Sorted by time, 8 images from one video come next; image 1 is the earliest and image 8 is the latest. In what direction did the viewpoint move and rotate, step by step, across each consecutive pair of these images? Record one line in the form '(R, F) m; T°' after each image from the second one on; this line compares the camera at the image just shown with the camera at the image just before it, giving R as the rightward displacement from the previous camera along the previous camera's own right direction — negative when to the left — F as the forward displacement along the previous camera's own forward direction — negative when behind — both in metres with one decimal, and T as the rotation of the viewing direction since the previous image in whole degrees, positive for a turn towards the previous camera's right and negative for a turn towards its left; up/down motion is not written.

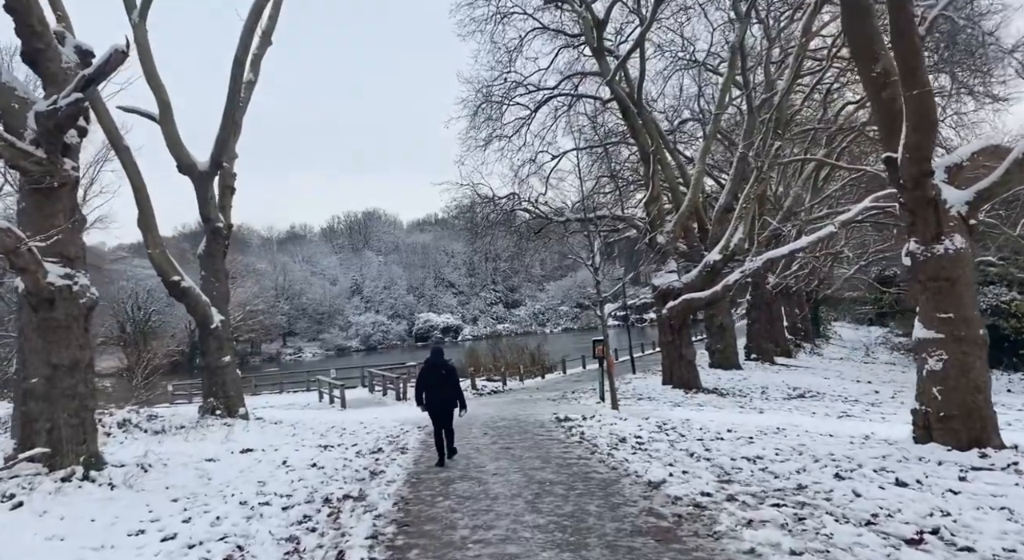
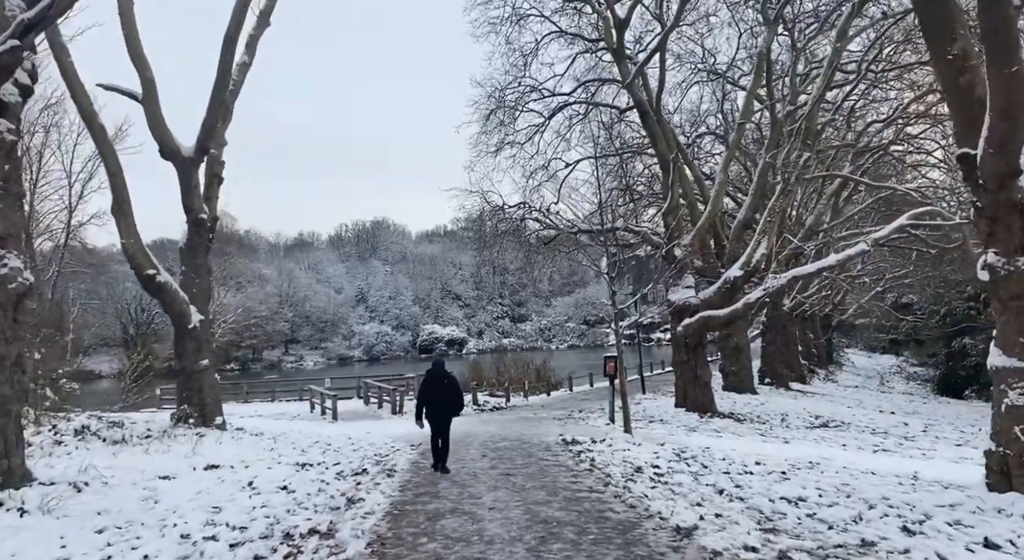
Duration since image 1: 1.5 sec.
(0.0, +0.9) m; -1°
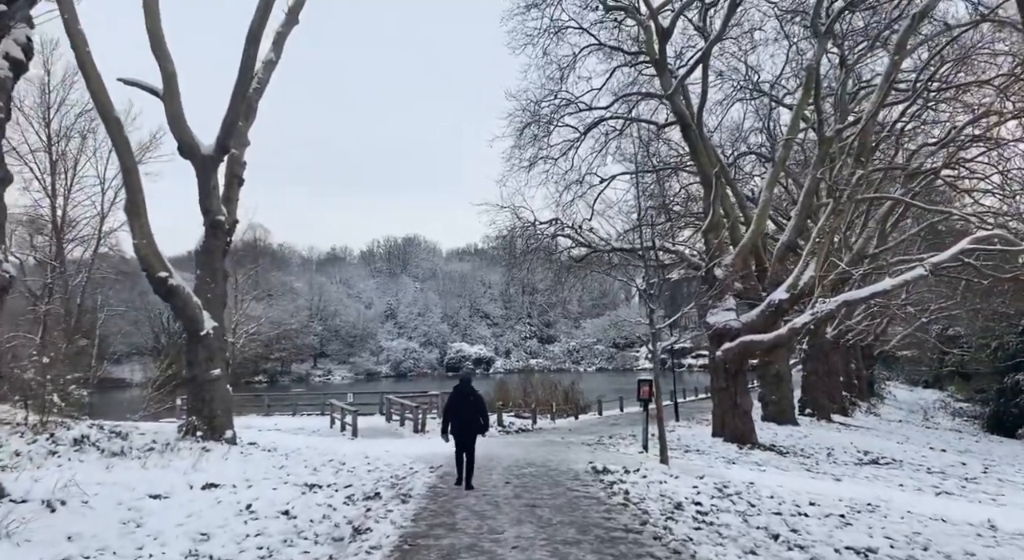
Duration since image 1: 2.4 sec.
(0.0, +0.6) m; -3°
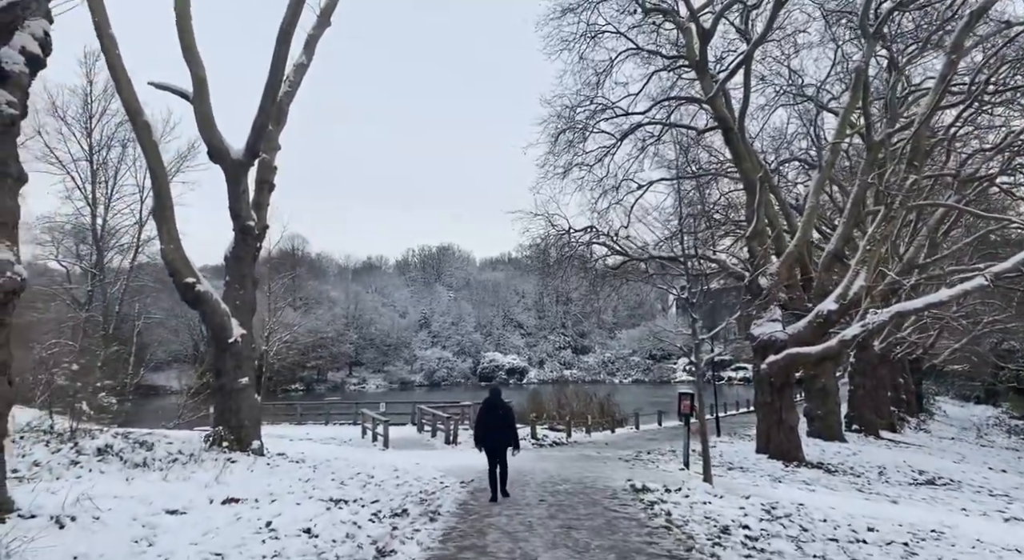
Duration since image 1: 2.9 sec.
(0.0, +0.4) m; -3°
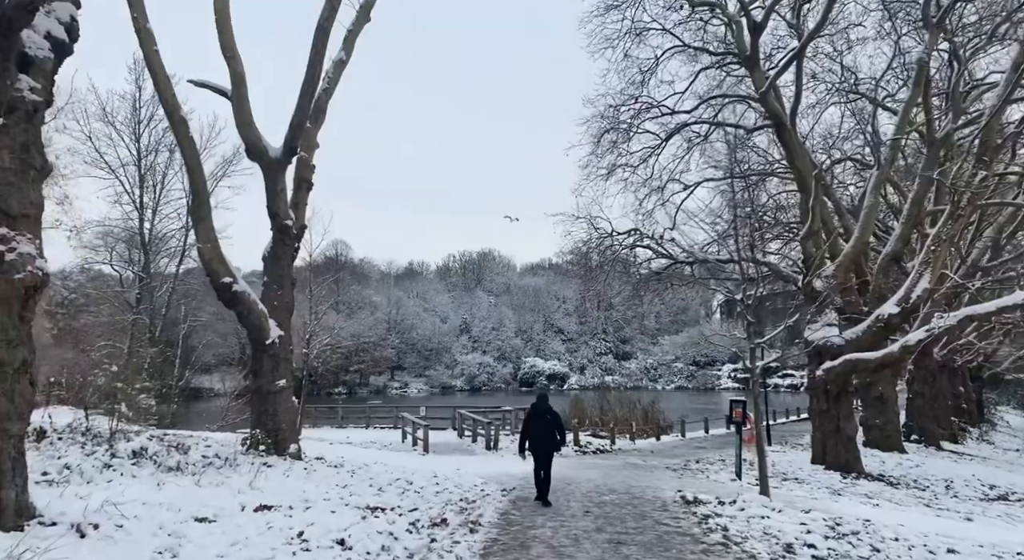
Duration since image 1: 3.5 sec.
(0.0, +0.4) m; -3°
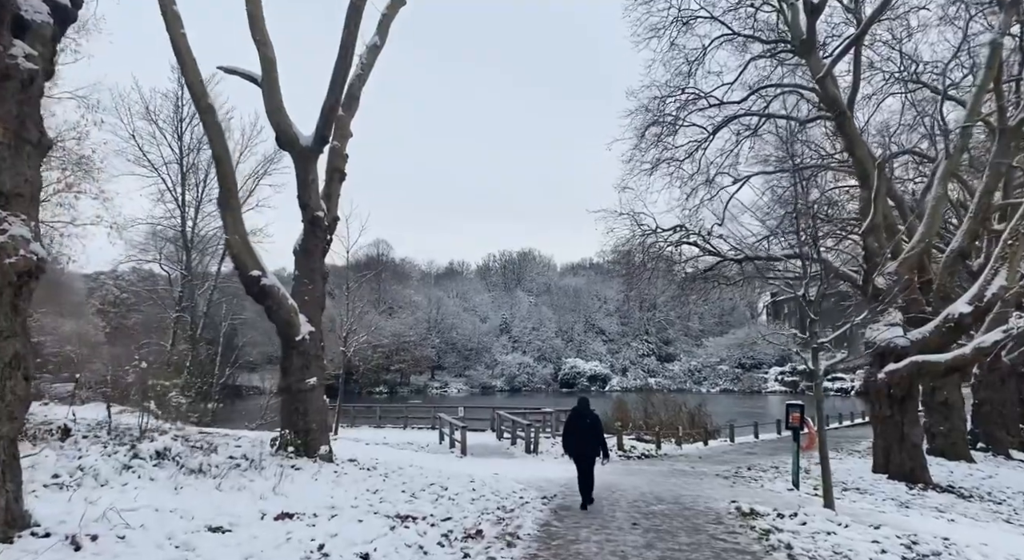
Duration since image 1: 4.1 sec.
(0.0, +0.5) m; -3°
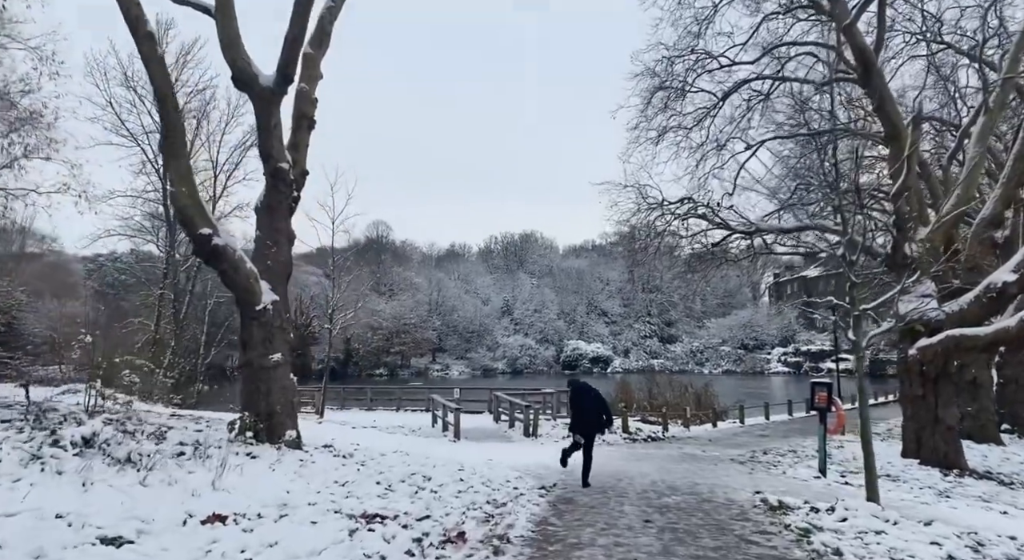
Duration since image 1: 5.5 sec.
(+0.1, +1.1) m; 0°
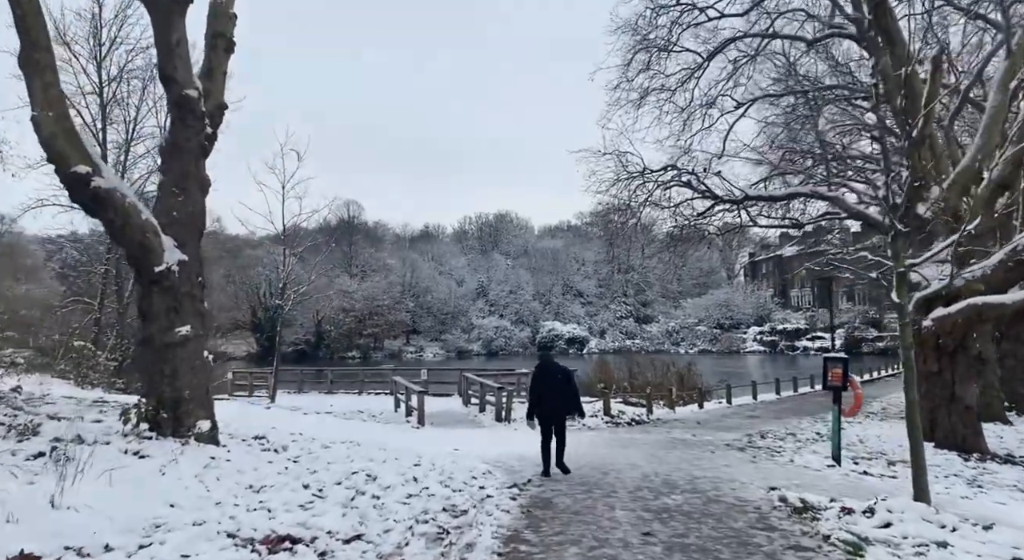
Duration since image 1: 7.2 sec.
(+0.1, +1.4) m; +2°
